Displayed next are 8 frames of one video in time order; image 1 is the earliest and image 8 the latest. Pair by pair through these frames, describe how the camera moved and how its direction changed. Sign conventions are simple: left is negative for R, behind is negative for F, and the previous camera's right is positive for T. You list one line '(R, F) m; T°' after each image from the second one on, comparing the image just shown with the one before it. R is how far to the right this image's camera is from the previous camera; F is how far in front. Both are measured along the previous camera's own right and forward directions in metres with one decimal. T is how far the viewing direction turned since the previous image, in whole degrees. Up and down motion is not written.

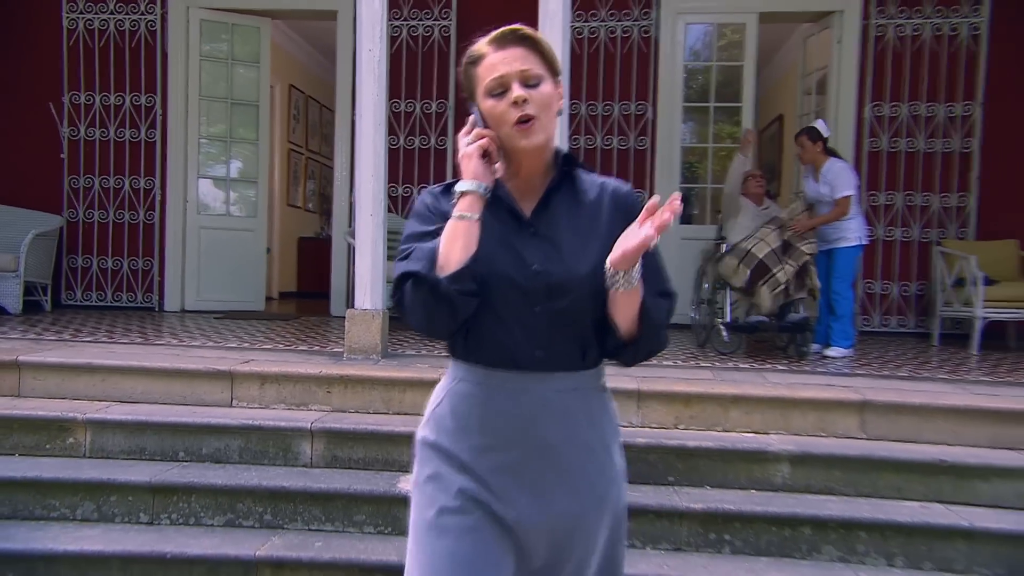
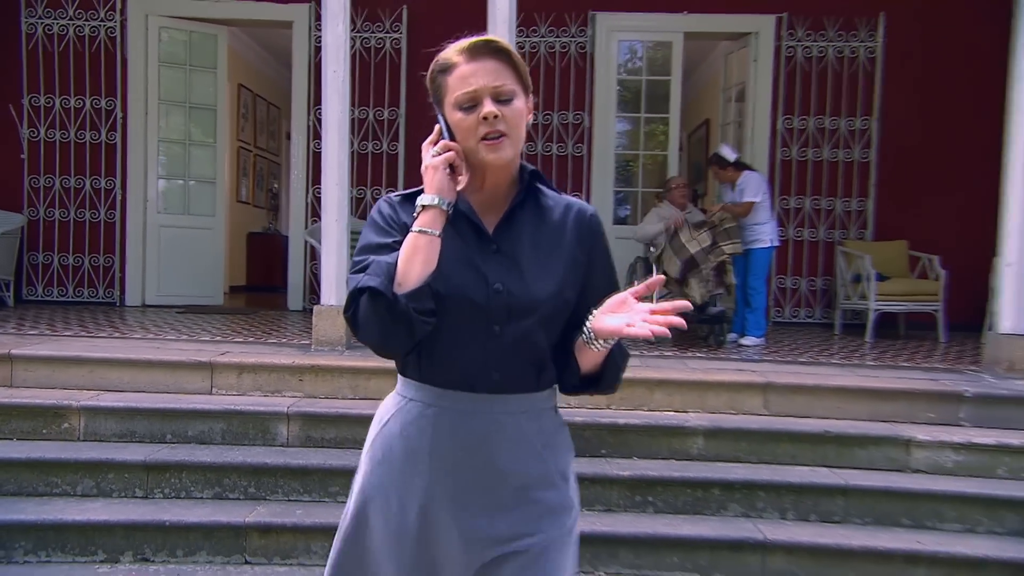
(-0.1, -0.5) m; +4°
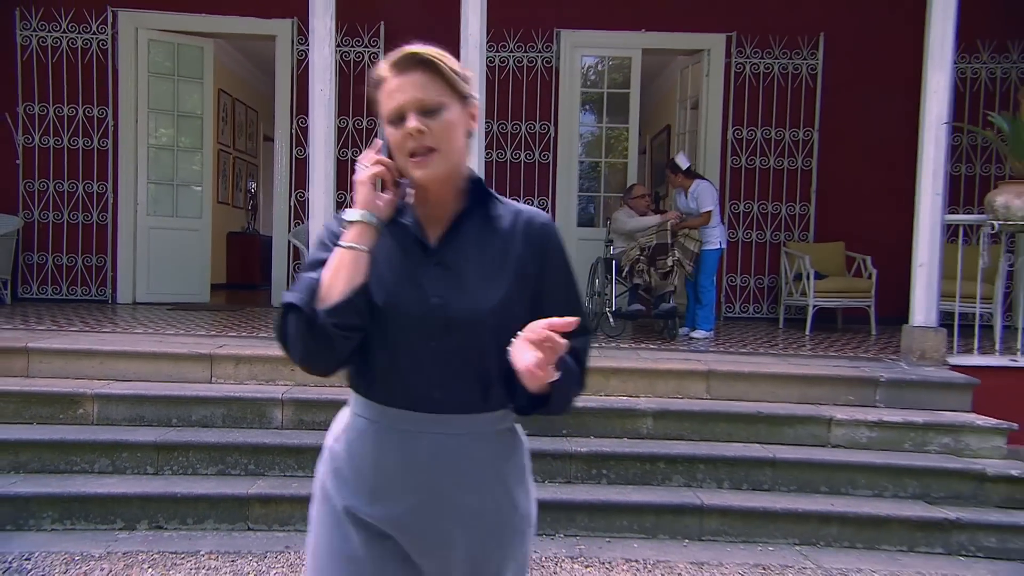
(0.0, -0.5) m; +2°
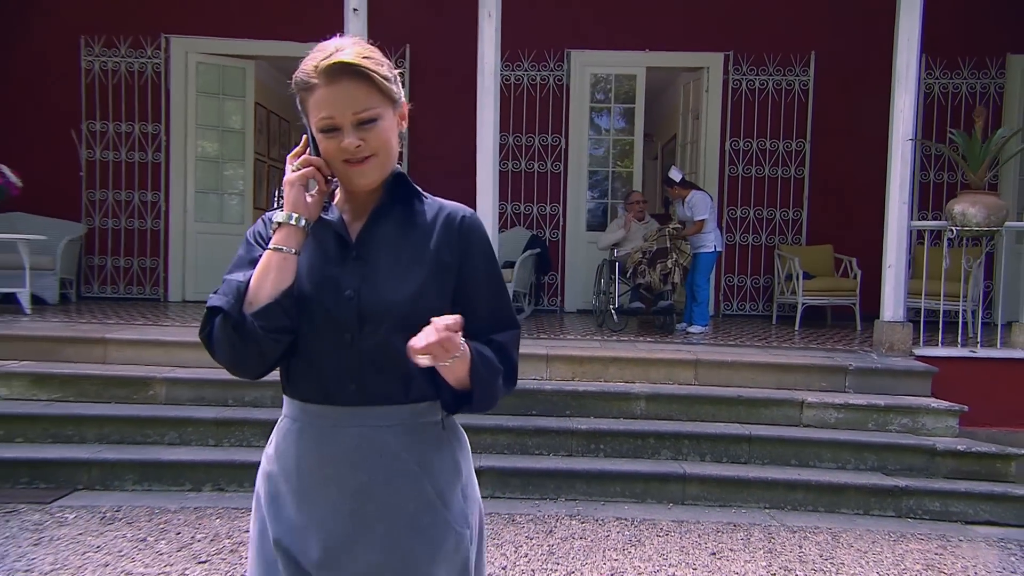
(+0.1, -0.6) m; -2°
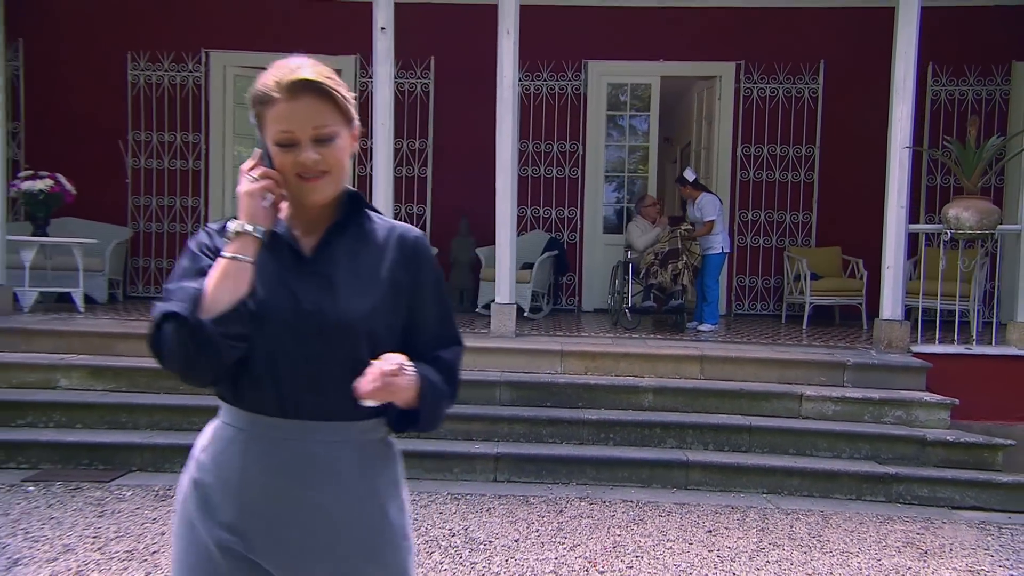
(+0.1, -0.3) m; -2°
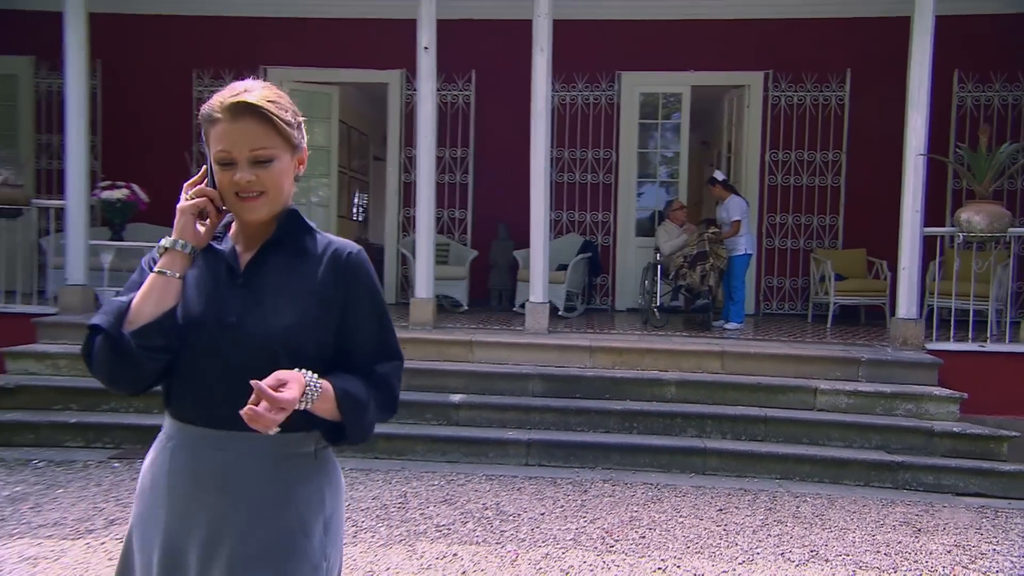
(+0.1, -0.4) m; -3°
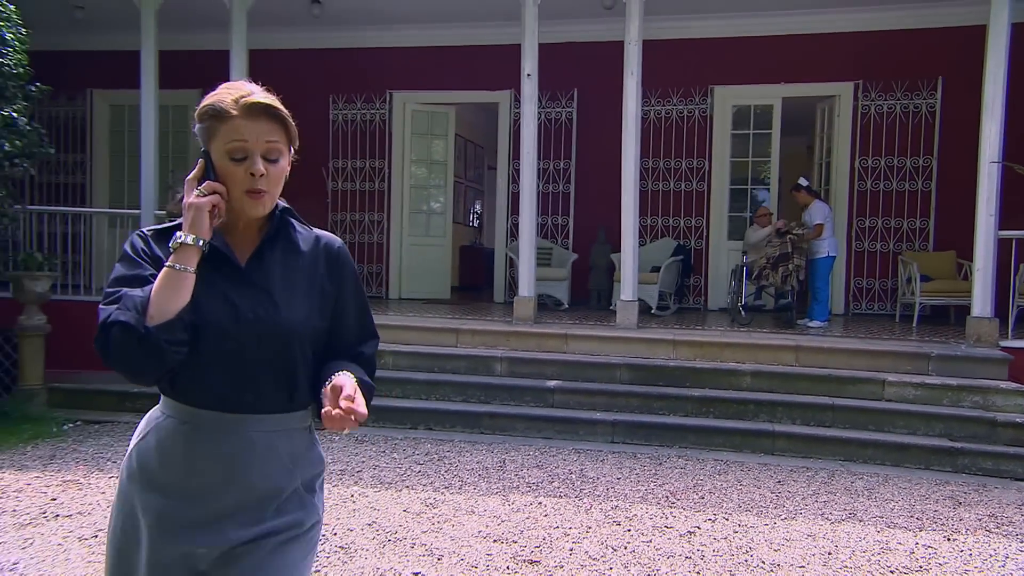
(+0.2, -0.7) m; -8°
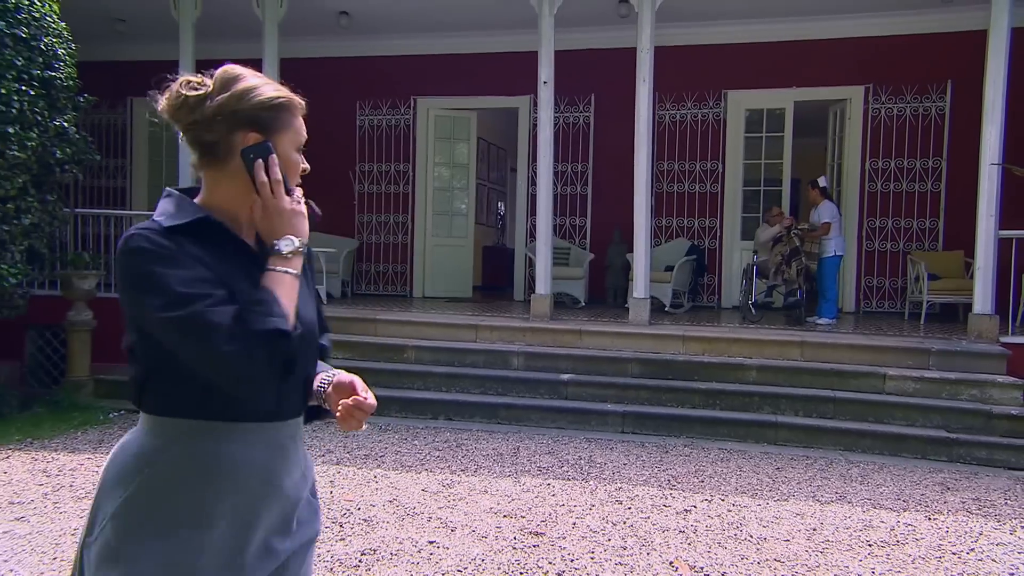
(+0.1, -0.3) m; -2°
